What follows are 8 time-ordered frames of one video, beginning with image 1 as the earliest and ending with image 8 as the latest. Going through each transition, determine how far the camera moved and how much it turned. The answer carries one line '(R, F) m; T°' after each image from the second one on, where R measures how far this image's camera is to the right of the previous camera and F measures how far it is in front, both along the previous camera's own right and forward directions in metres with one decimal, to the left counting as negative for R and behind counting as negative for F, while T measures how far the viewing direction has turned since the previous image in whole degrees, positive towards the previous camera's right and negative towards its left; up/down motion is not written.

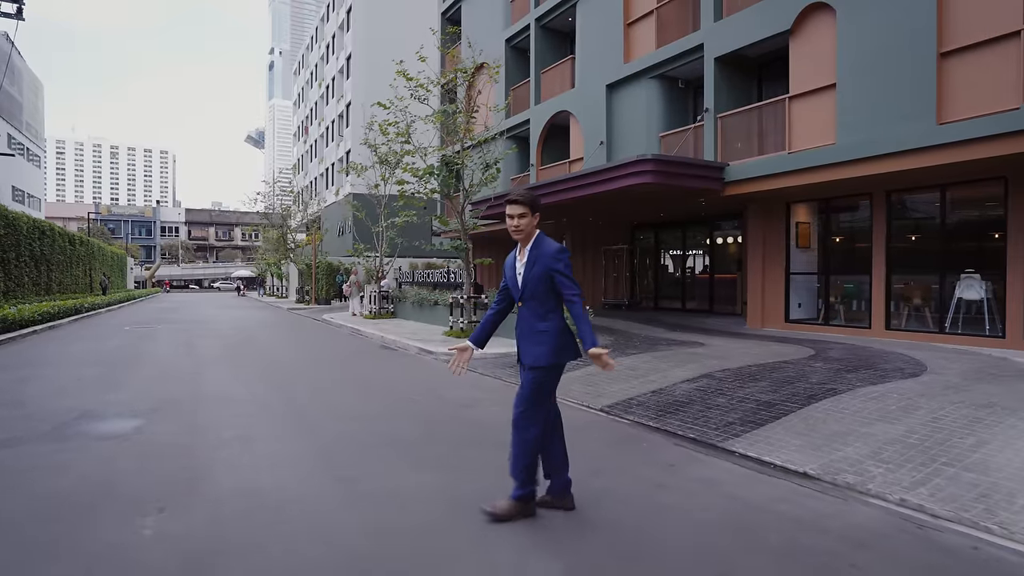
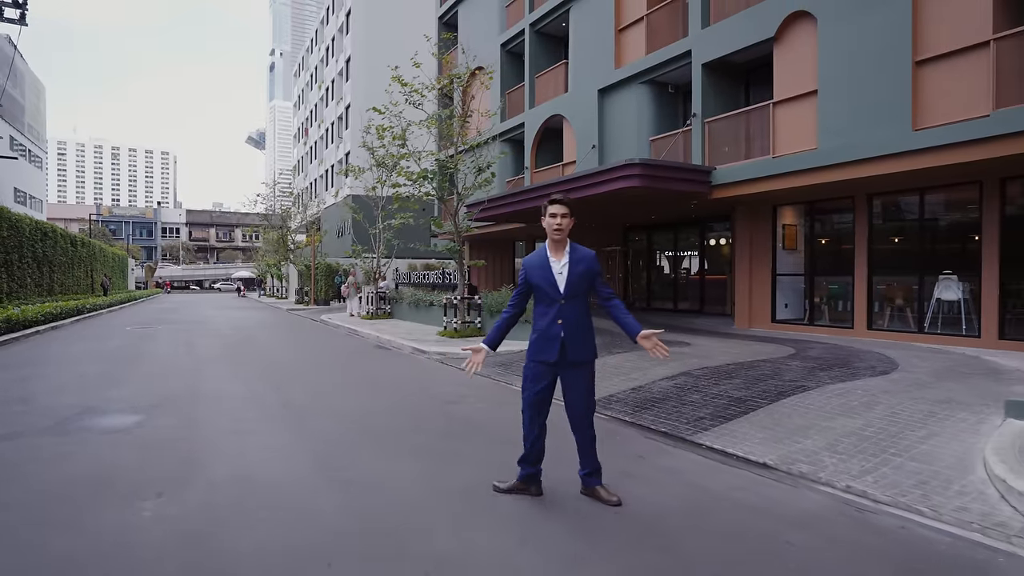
(+0.2, -0.3) m; 0°
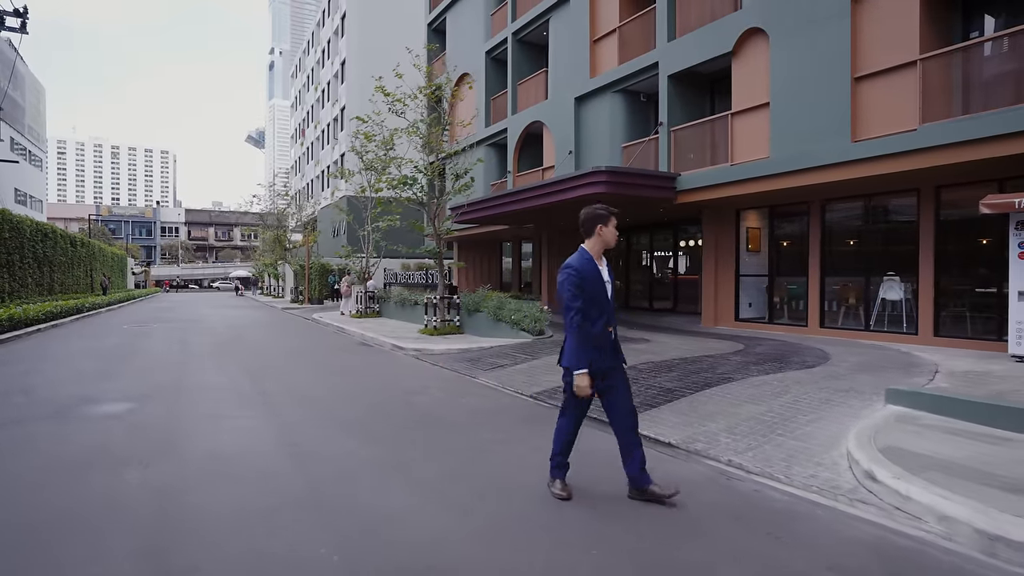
(+0.6, -0.7) m; 0°
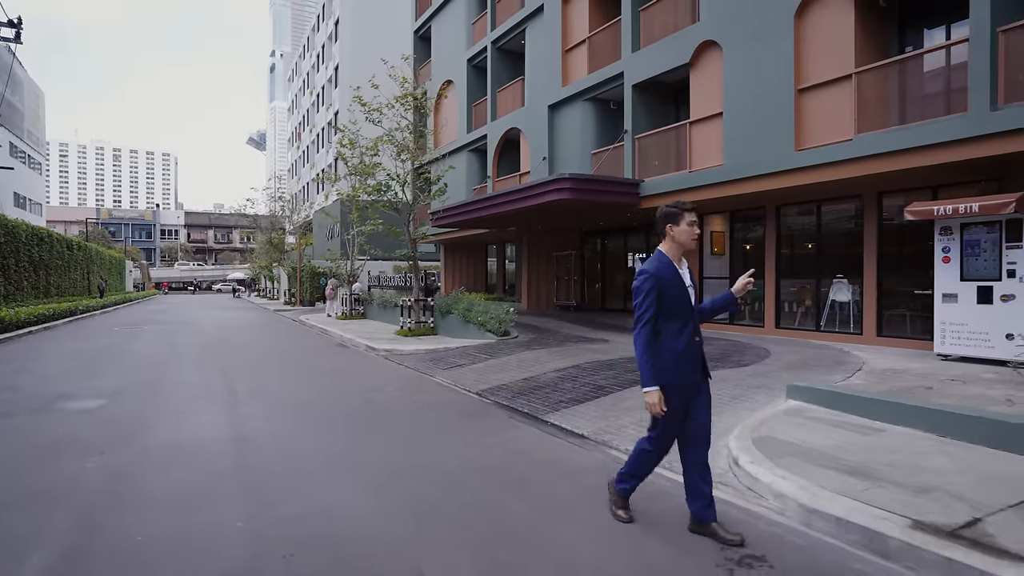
(+0.7, -0.5) m; 0°
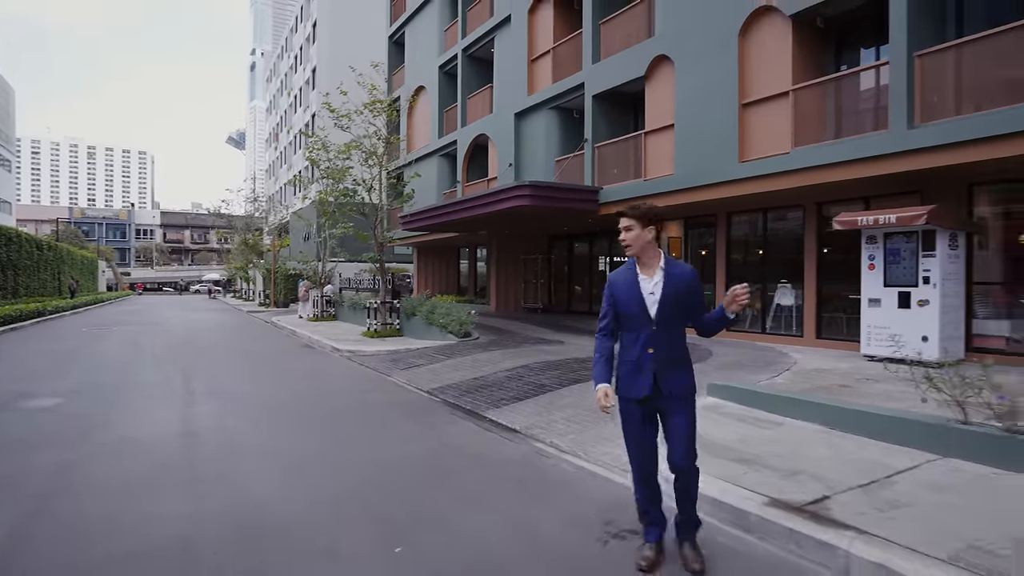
(+0.5, -0.4) m; +2°
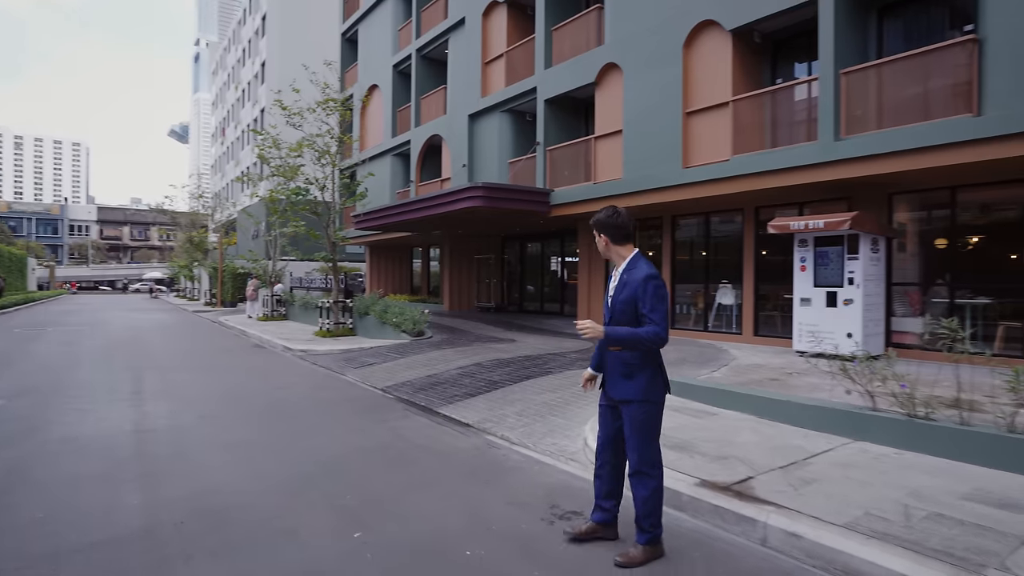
(0.0, -0.3) m; +4°
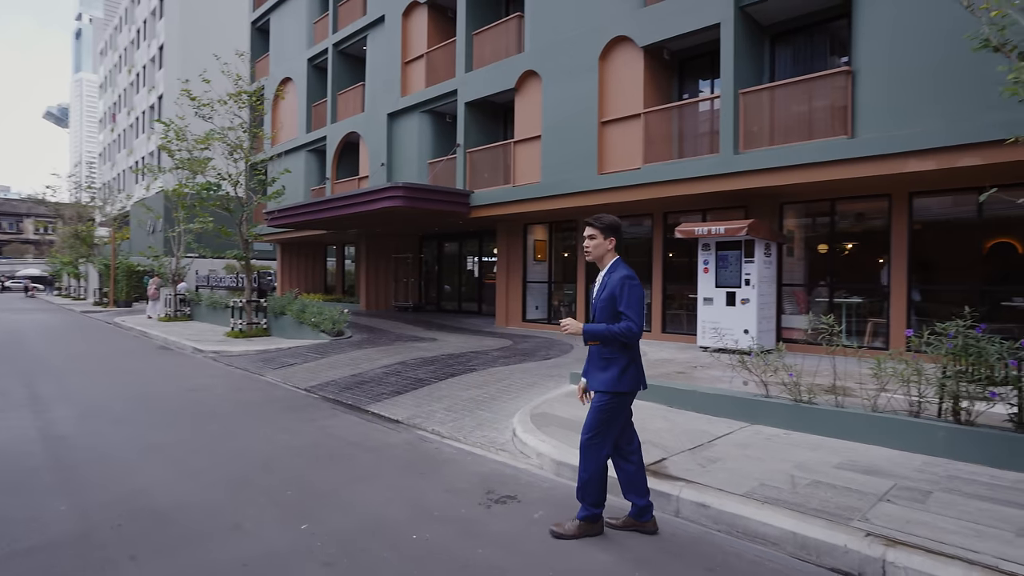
(-0.2, -0.3) m; +8°
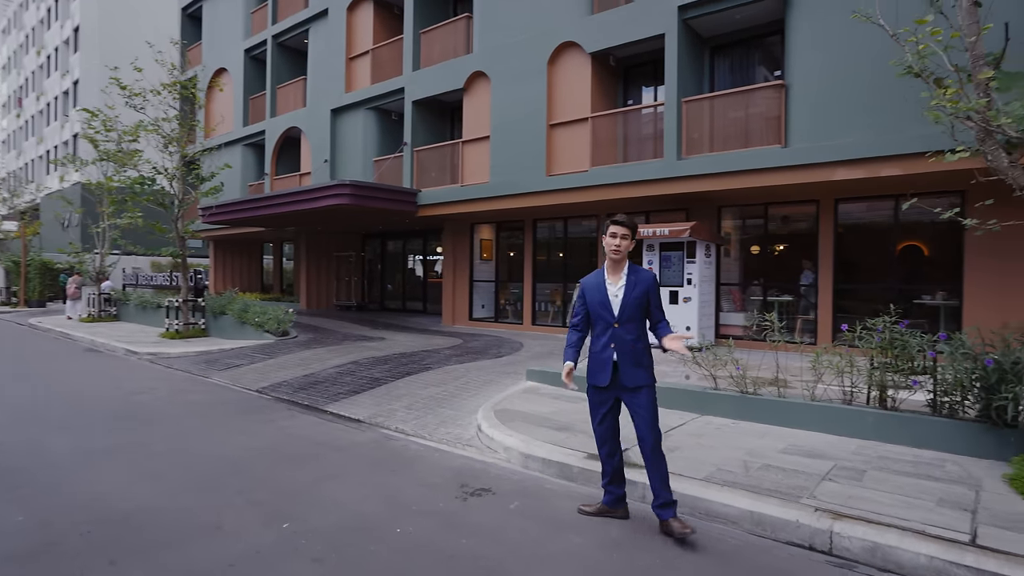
(-0.3, -0.2) m; +6°
